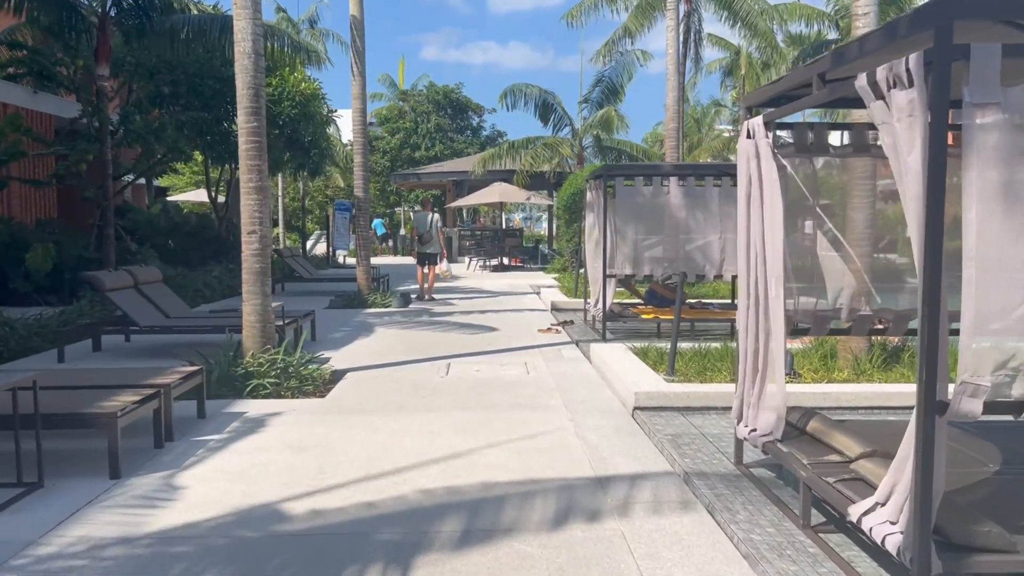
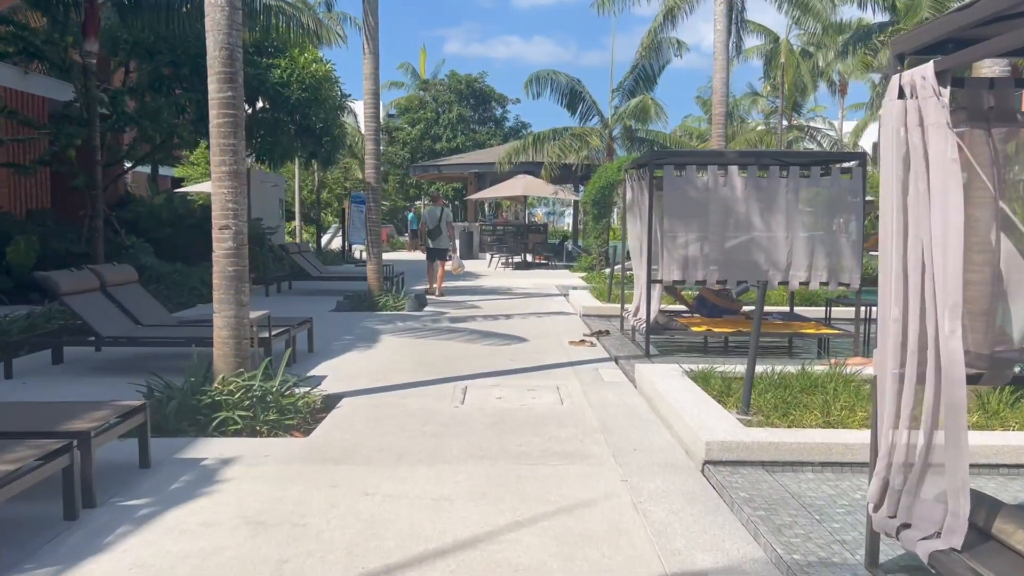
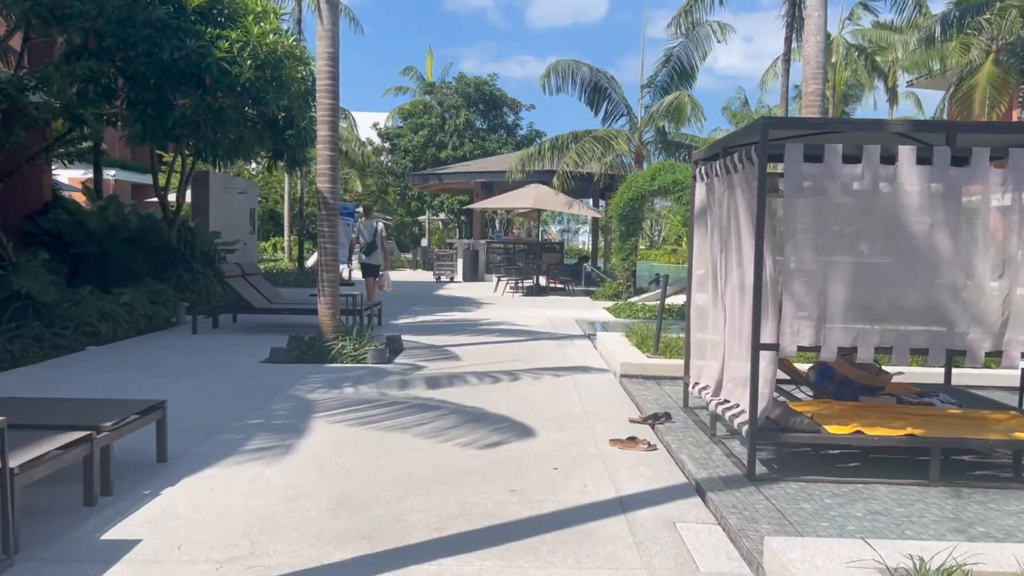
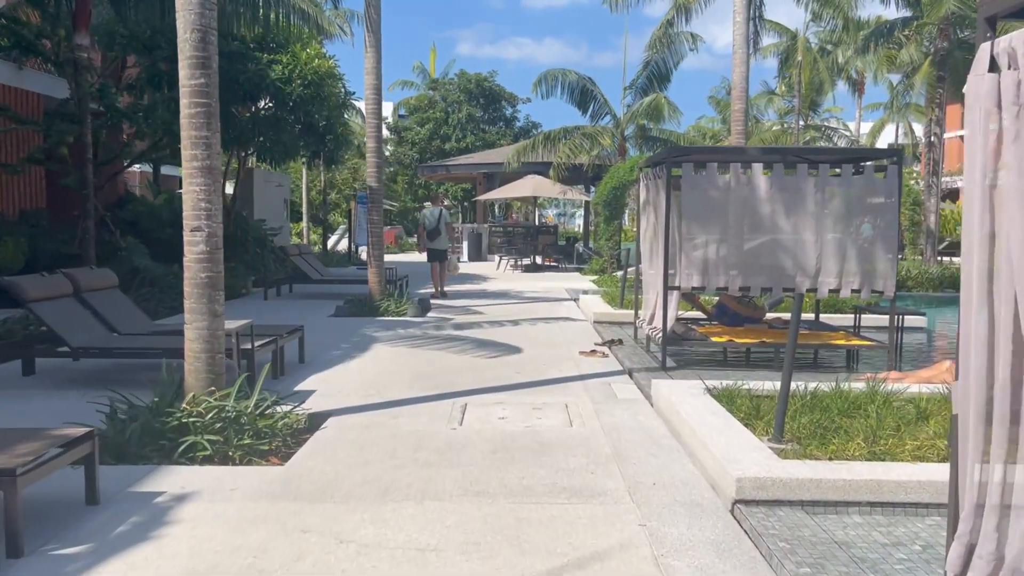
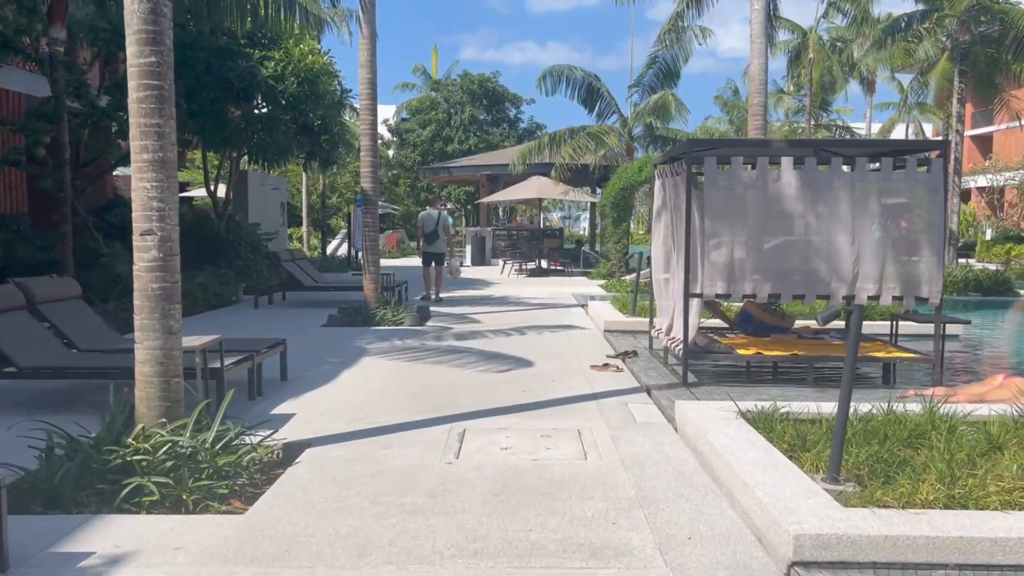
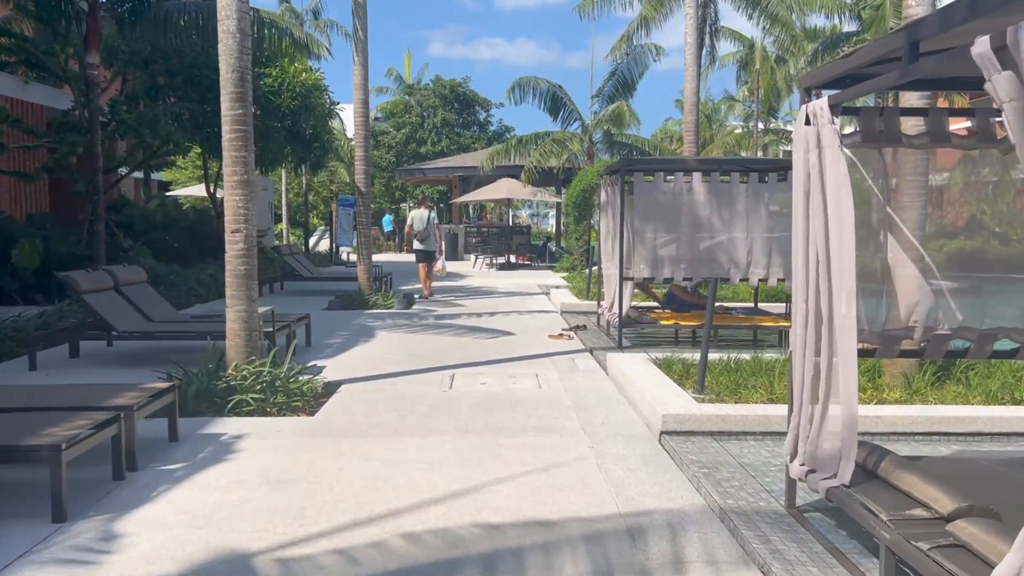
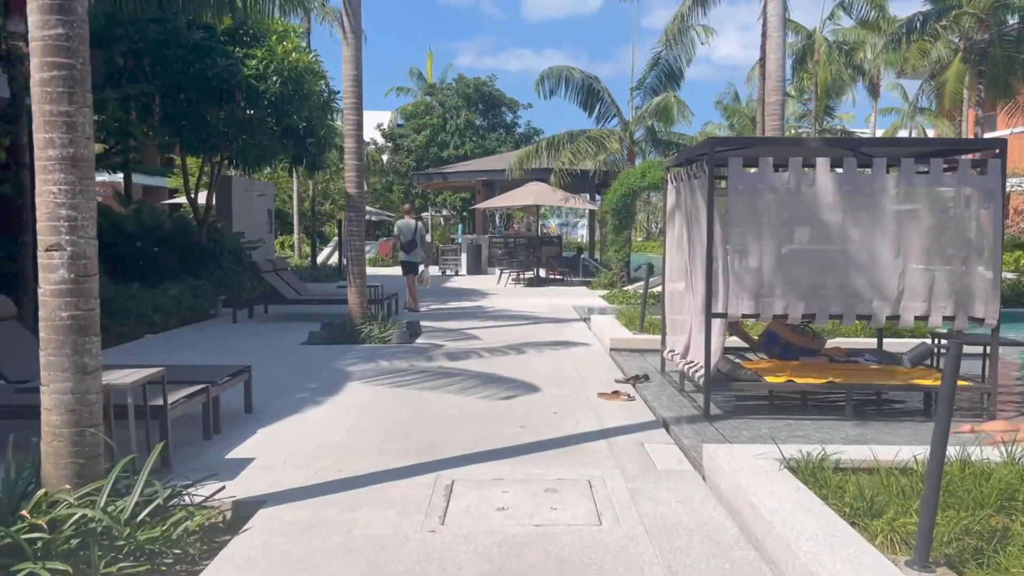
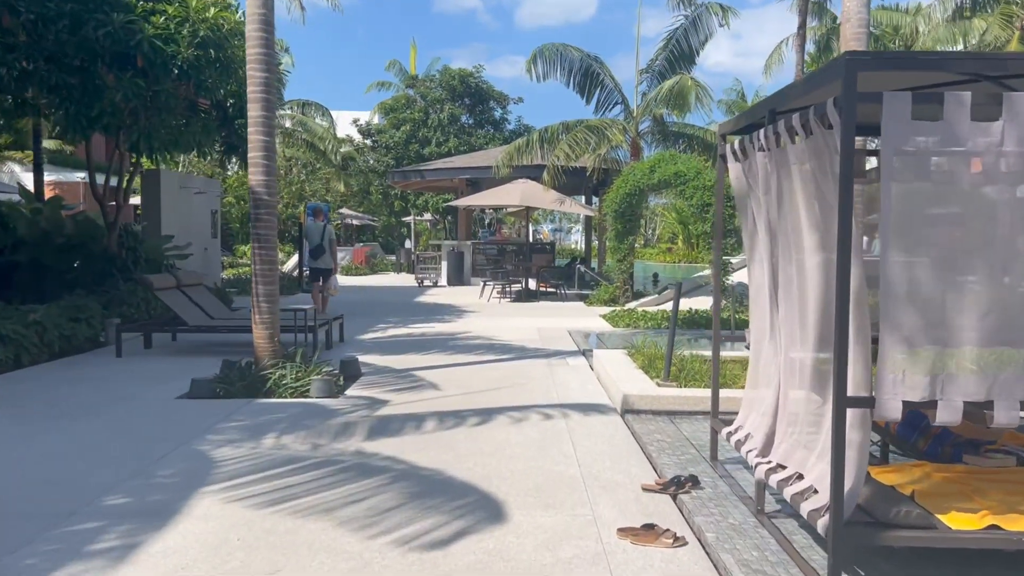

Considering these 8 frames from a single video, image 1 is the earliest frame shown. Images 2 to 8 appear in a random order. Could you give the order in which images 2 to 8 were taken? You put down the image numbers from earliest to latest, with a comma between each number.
6, 2, 4, 5, 7, 3, 8
